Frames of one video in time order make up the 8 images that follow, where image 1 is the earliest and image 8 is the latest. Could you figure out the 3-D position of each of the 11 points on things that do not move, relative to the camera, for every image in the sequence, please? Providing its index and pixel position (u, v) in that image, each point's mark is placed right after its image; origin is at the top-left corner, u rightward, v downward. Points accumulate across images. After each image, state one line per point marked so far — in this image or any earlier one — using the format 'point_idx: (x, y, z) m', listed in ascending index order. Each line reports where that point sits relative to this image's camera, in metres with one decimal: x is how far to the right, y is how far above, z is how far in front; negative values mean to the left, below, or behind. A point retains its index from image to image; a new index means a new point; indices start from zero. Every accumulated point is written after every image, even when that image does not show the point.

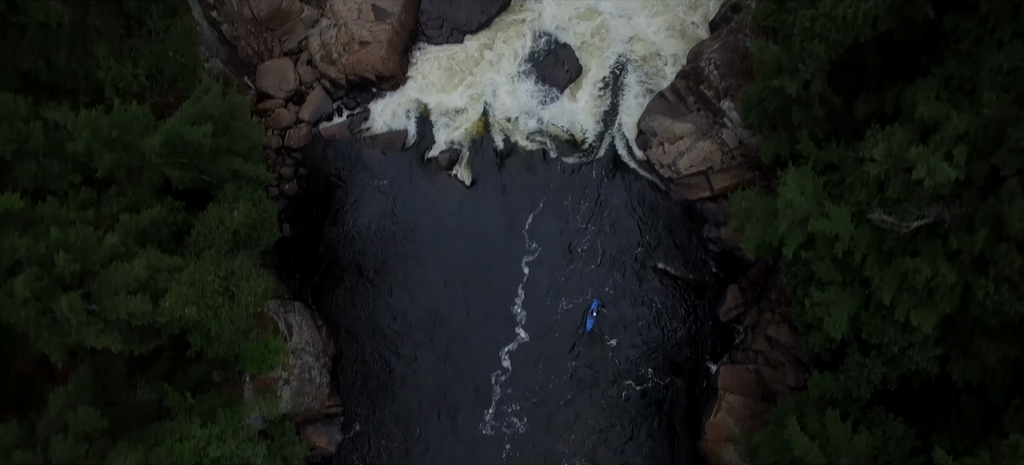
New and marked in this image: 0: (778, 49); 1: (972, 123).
0: (+29.0, +20.0, +18.5) m
1: (+37.9, +8.5, +14.2) m
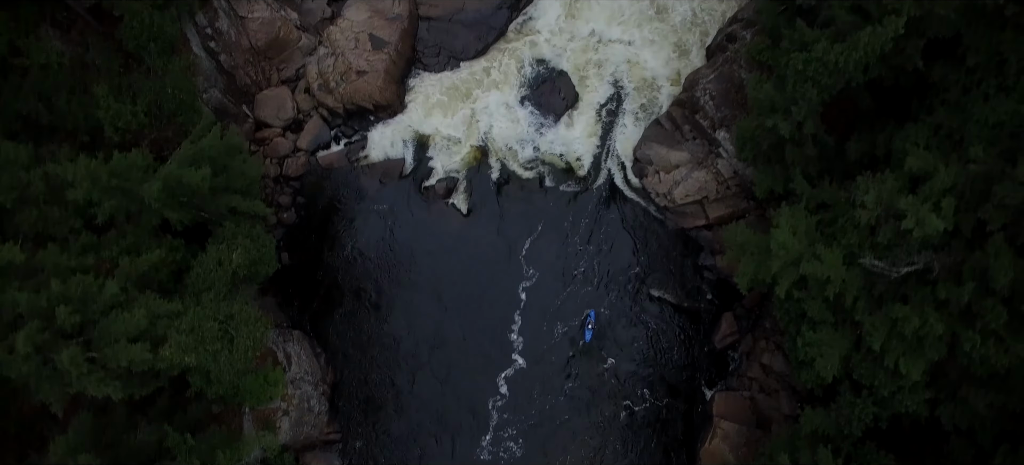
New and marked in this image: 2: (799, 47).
0: (+28.5, +15.8, +18.7) m
1: (+37.4, +4.3, +14.4) m
2: (+30.3, +19.6, +18.1) m
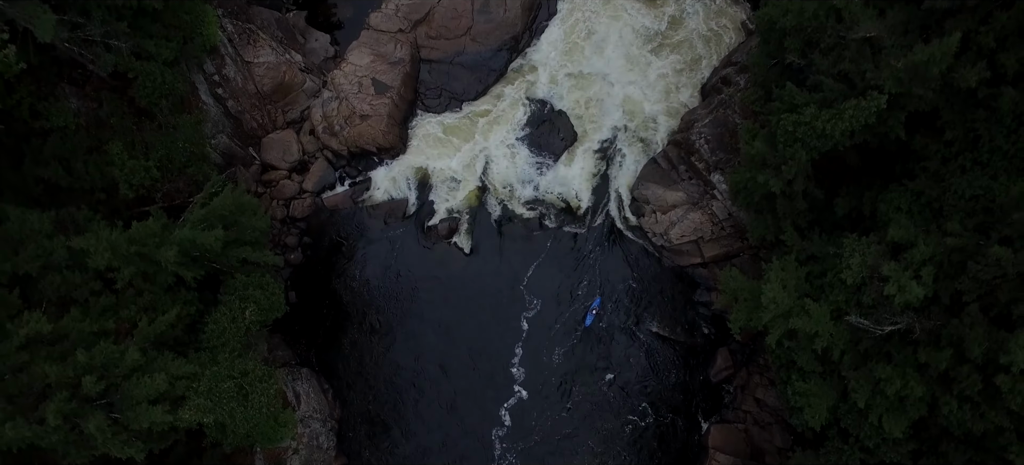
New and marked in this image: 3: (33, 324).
0: (+28.5, +9.9, +19.4) m
1: (+37.5, -1.5, +15.1) m
2: (+30.3, +13.7, +18.8) m
3: (-42.3, -8.1, +15.1) m
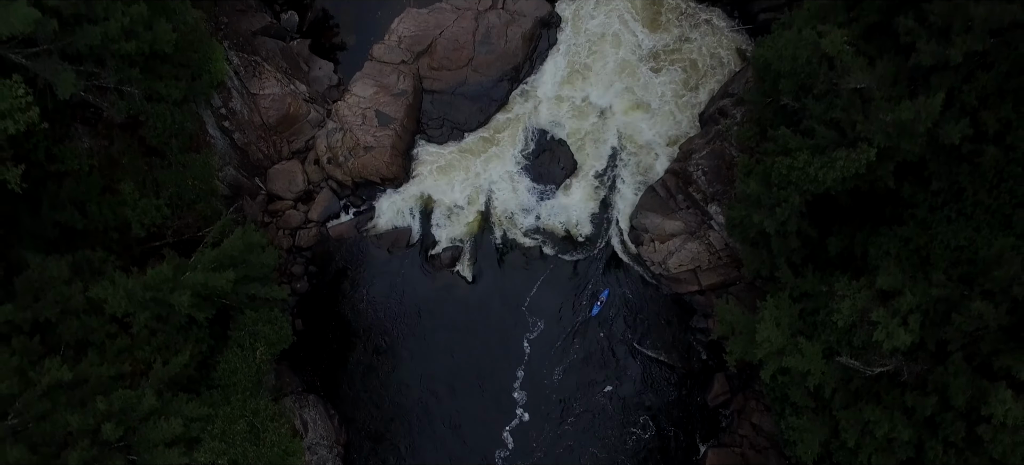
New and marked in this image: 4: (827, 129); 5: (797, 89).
0: (+28.7, +5.5, +20.0) m
1: (+37.8, -5.9, +15.7) m
2: (+30.5, +9.3, +19.3) m
3: (-42.1, -12.8, +15.7) m
4: (+32.8, +10.7, +17.8) m
5: (+32.5, +16.5, +19.5) m
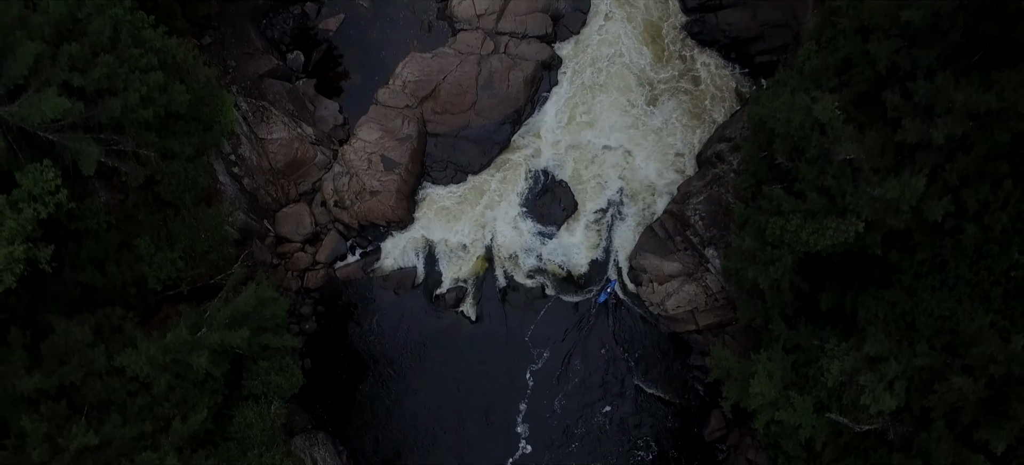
0: (+29.1, -1.2, +20.7) m
1: (+38.2, -12.6, +16.5) m
2: (+30.9, +2.6, +20.0) m
3: (-41.6, -19.7, +16.5) m
4: (+33.2, +4.0, +18.5) m
5: (+32.9, +9.8, +20.2) m
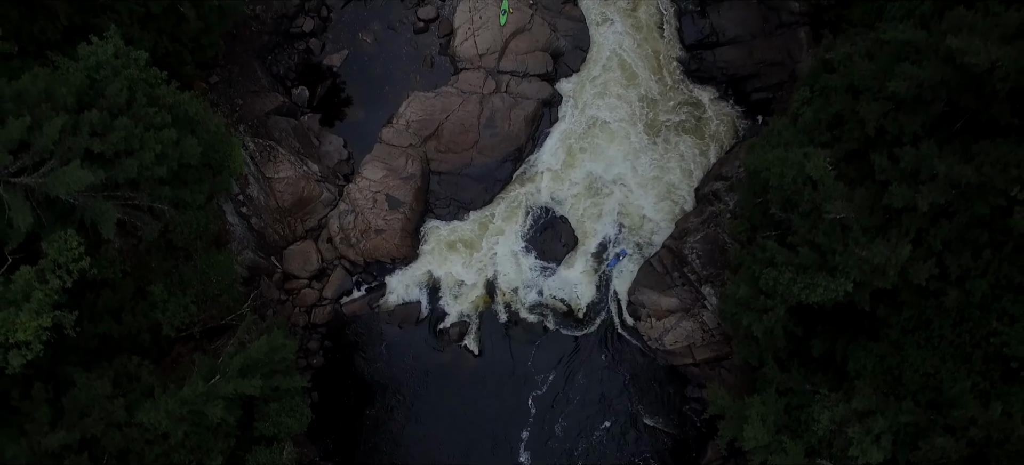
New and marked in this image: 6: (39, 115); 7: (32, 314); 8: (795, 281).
0: (+29.4, -7.2, +21.4) m
1: (+38.5, -18.6, +17.2) m
2: (+31.2, -3.5, +20.7) m
3: (-41.3, -26.0, +17.3) m
4: (+33.5, -2.0, +19.3) m
5: (+33.2, +3.8, +20.9) m
6: (-47.4, +11.6, +17.2) m
7: (-43.2, -7.6, +15.5) m
8: (+32.0, -5.5, +19.3) m
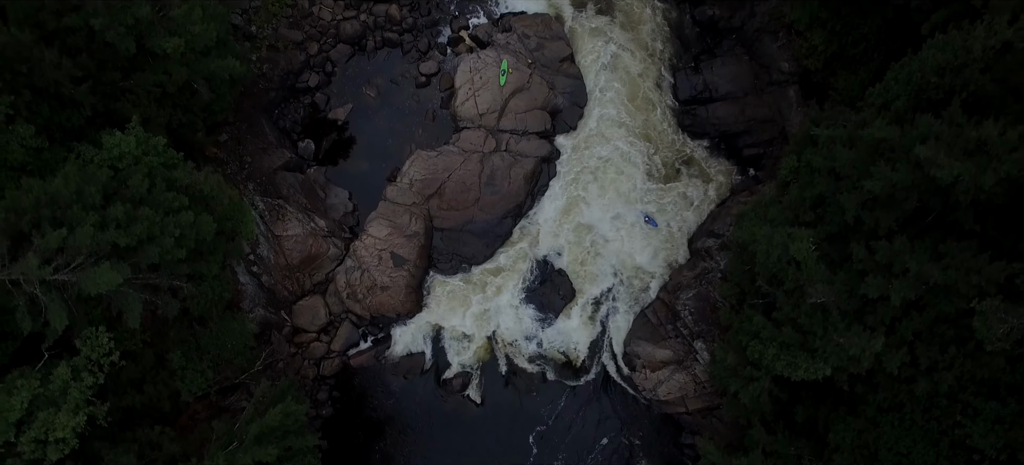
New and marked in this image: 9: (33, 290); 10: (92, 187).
0: (+29.5, -16.8, +22.7) m
1: (+38.7, -28.1, +18.5) m
2: (+31.2, -13.0, +22.0) m
3: (-41.1, -35.9, +18.5) m
4: (+33.5, -11.5, +20.5) m
5: (+33.2, -5.7, +22.1) m
6: (-47.4, +1.7, +18.3) m
7: (-43.2, -17.5, +16.7) m
8: (+32.1, -15.0, +20.5) m
9: (-49.0, -6.0, +17.5) m
10: (-47.0, +5.1, +19.1) m
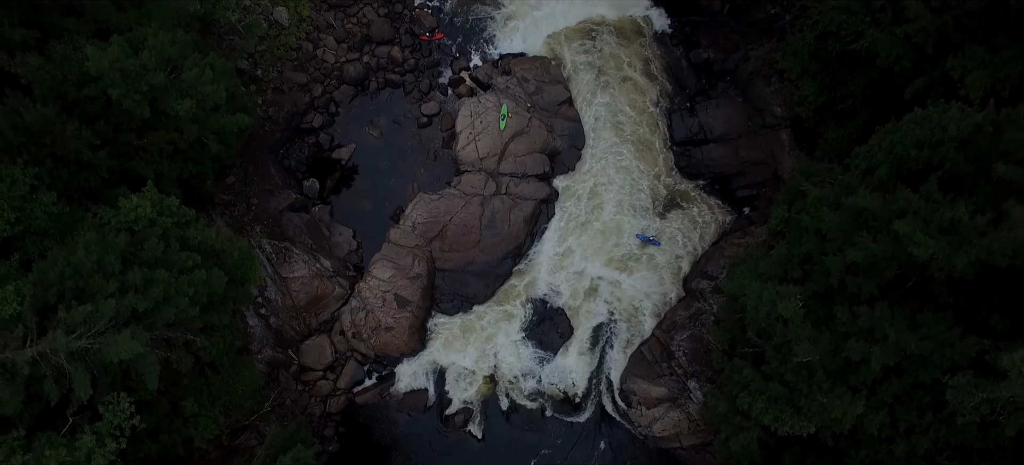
0: (+29.5, -24.2, +23.6) m
1: (+38.7, -35.5, +19.5) m
2: (+31.2, -20.4, +22.9) m
3: (-41.0, -43.6, +19.6) m
4: (+33.5, -18.9, +21.4) m
5: (+33.1, -13.1, +23.0) m
6: (-47.5, -6.0, +19.3) m
7: (-43.2, -25.2, +17.7) m
8: (+32.1, -22.4, +21.5) m
9: (-49.1, -13.6, +18.5) m
10: (-47.0, -2.5, +20.0) m
